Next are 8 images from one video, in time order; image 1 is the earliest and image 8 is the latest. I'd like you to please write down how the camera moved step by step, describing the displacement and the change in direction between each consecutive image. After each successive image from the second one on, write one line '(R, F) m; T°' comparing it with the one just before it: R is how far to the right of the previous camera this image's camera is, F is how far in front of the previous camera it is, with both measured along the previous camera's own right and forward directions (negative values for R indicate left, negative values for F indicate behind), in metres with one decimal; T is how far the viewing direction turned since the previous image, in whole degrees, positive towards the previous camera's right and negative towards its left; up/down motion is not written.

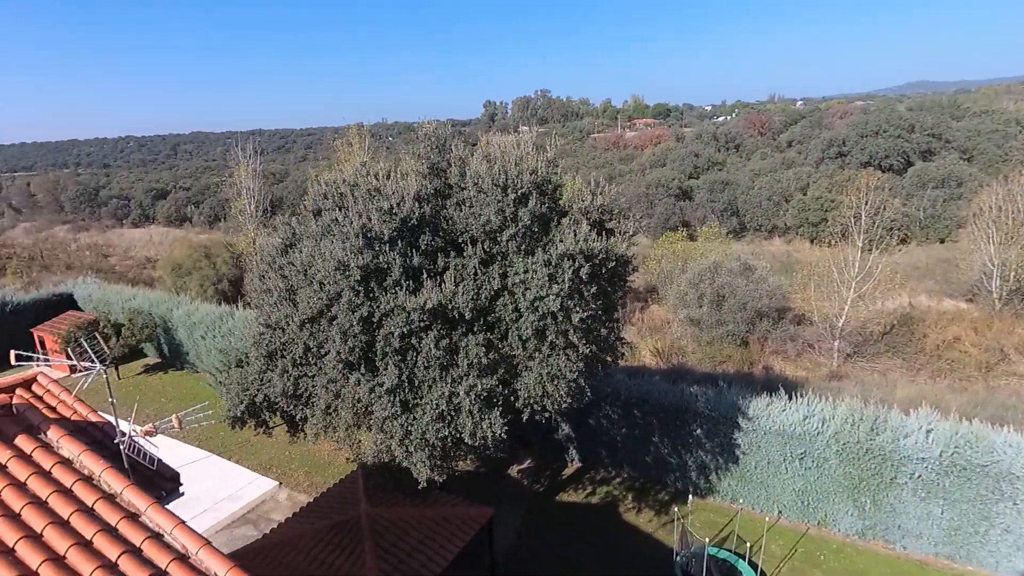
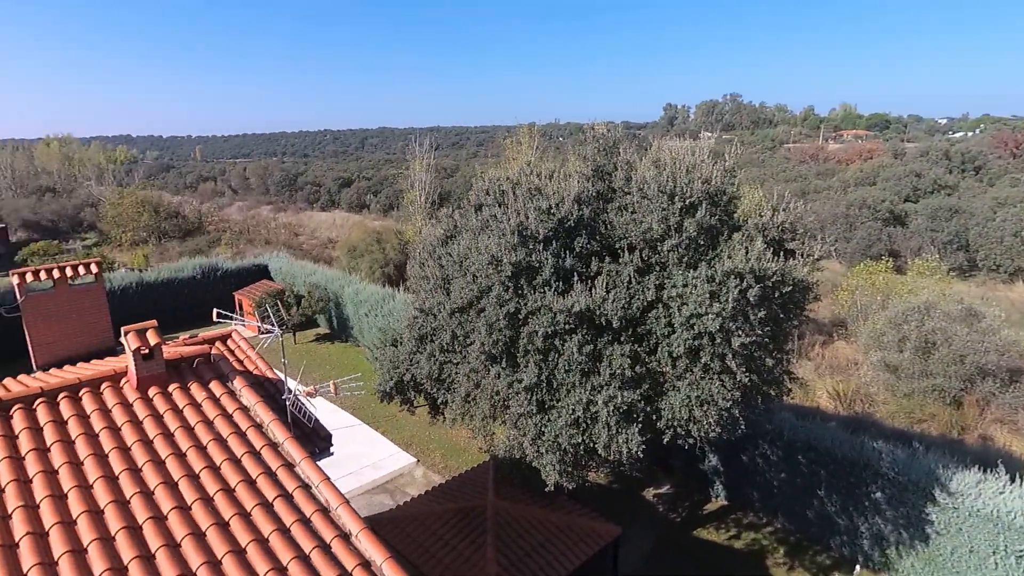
(-0.1, +0.2) m; -14°
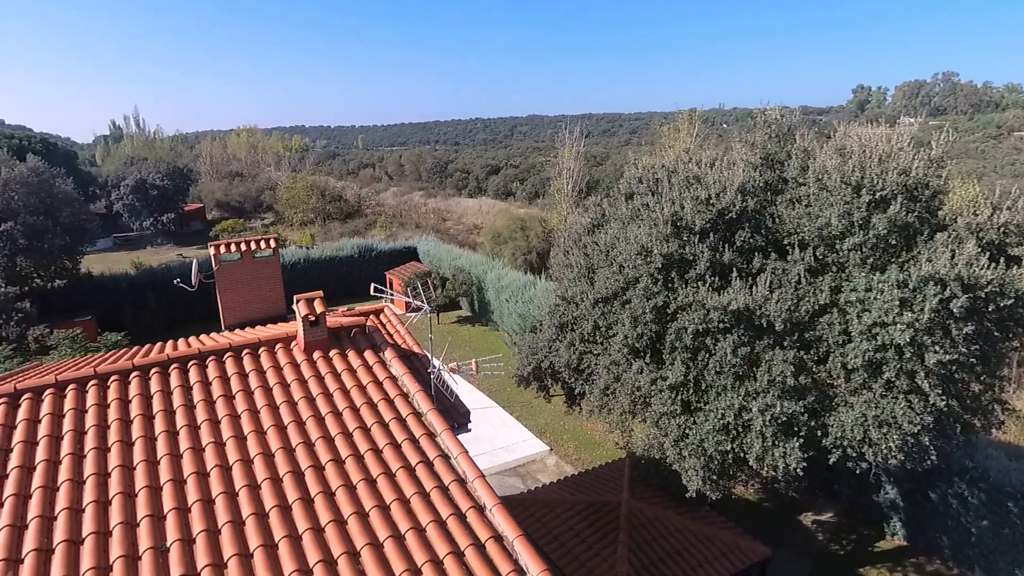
(-0.1, +0.1) m; -13°
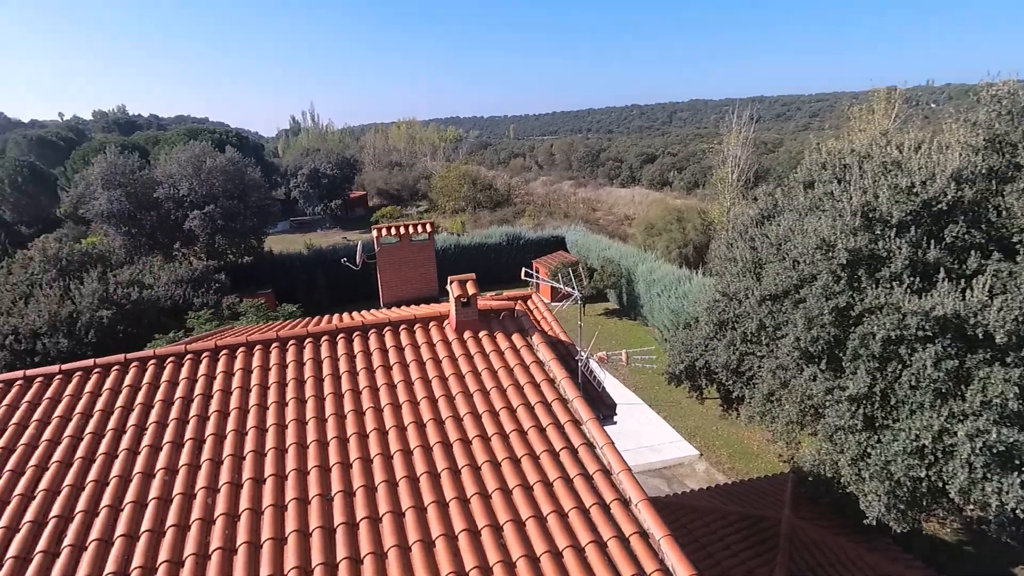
(-0.2, +0.1) m; -13°
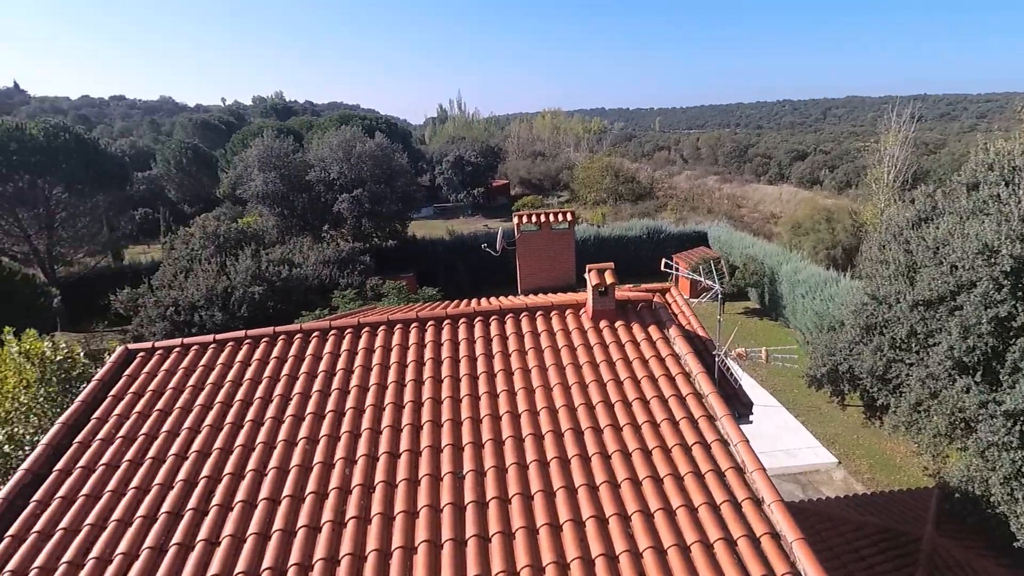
(-0.1, -0.6) m; -12°
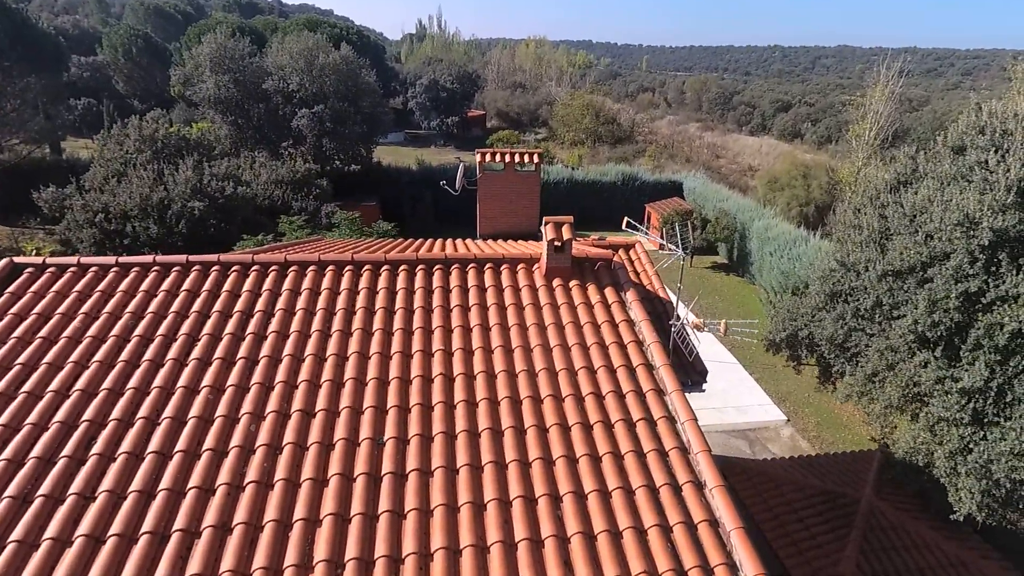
(+0.3, +0.5) m; +3°
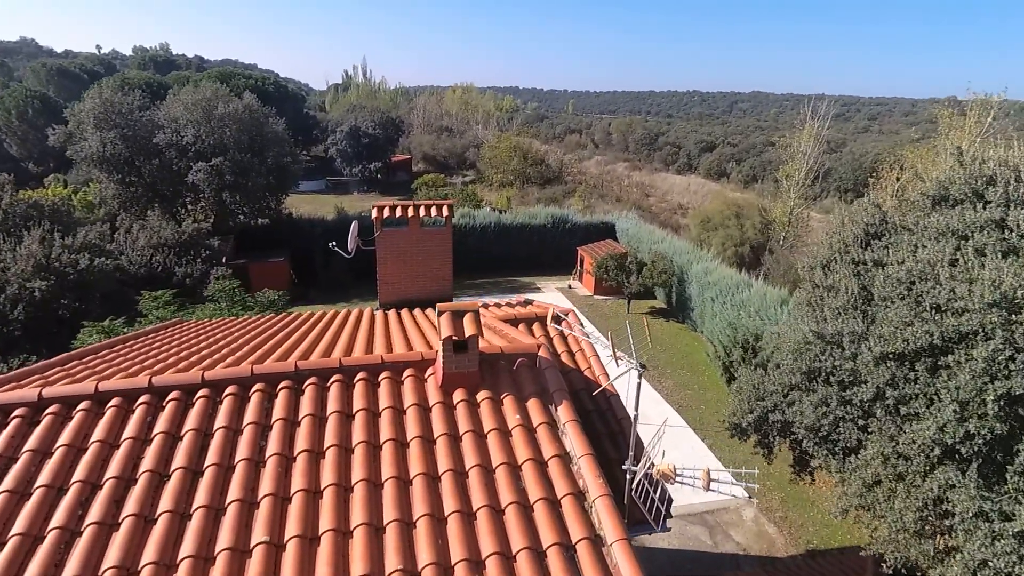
(+0.4, +1.8) m; +6°
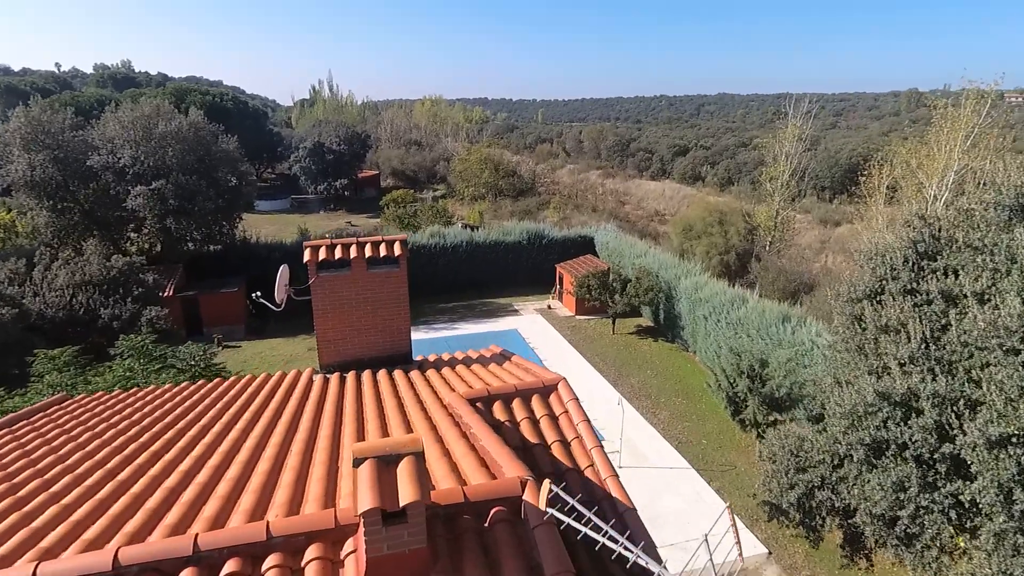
(+0.1, +1.6) m; +2°
